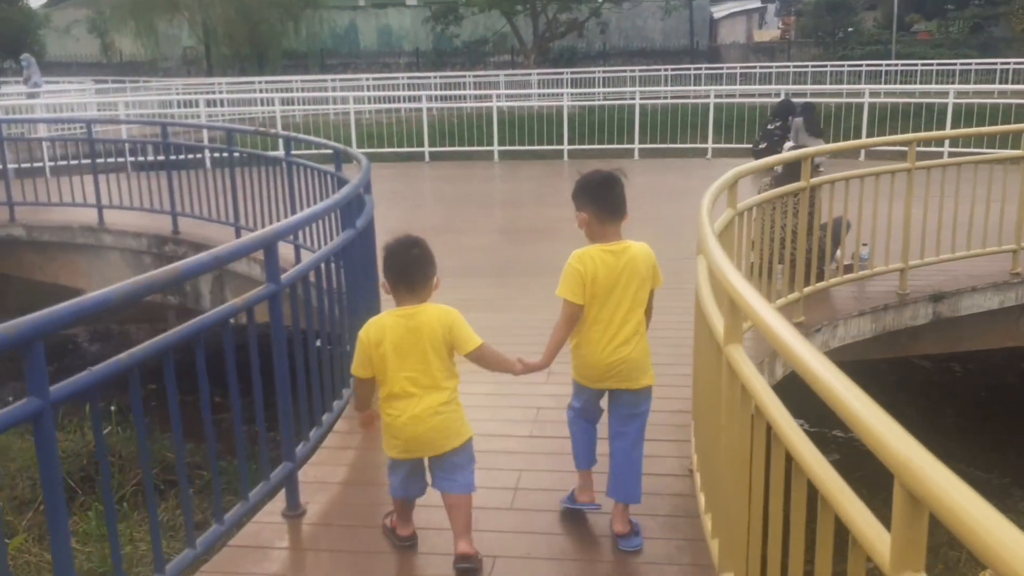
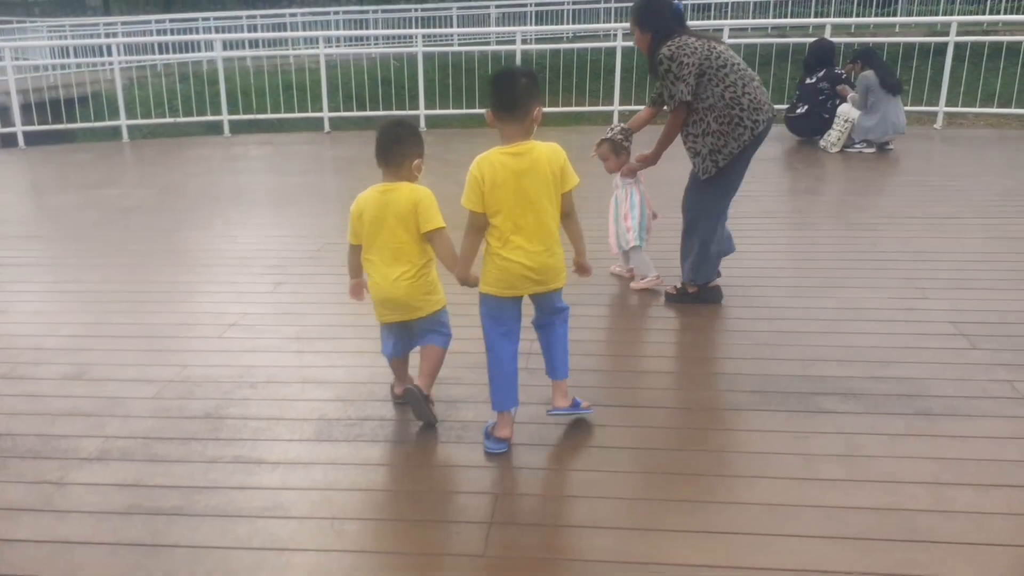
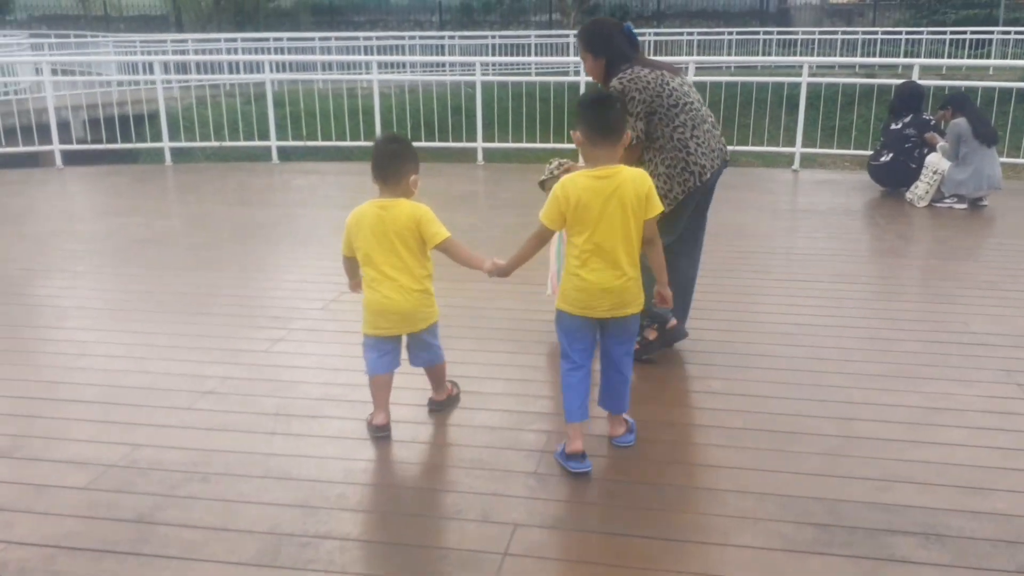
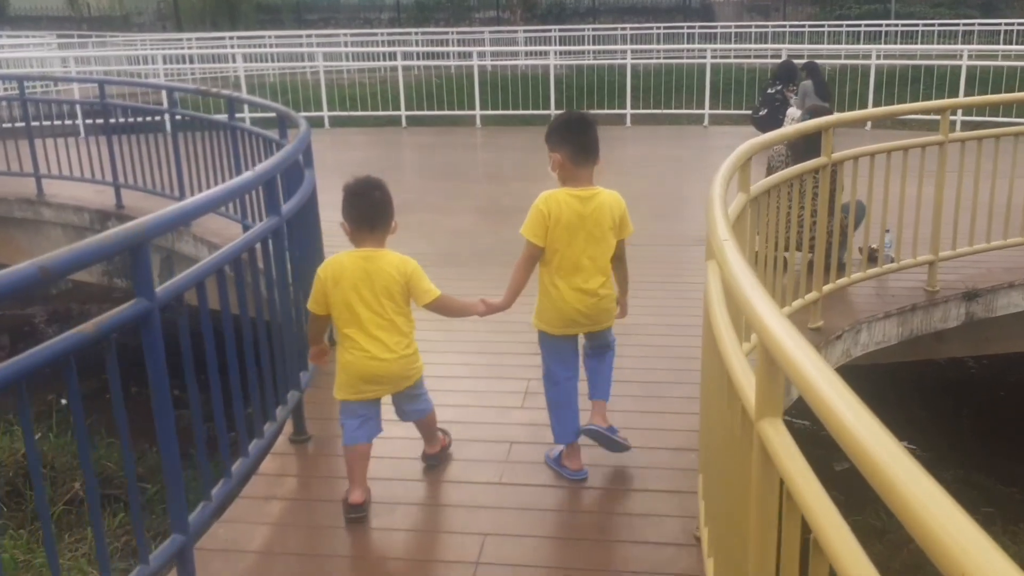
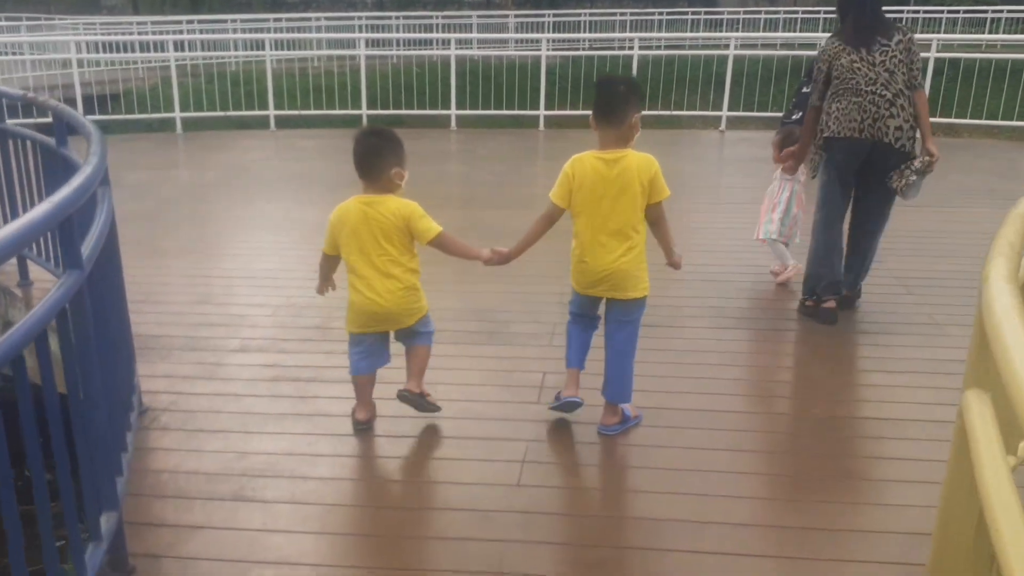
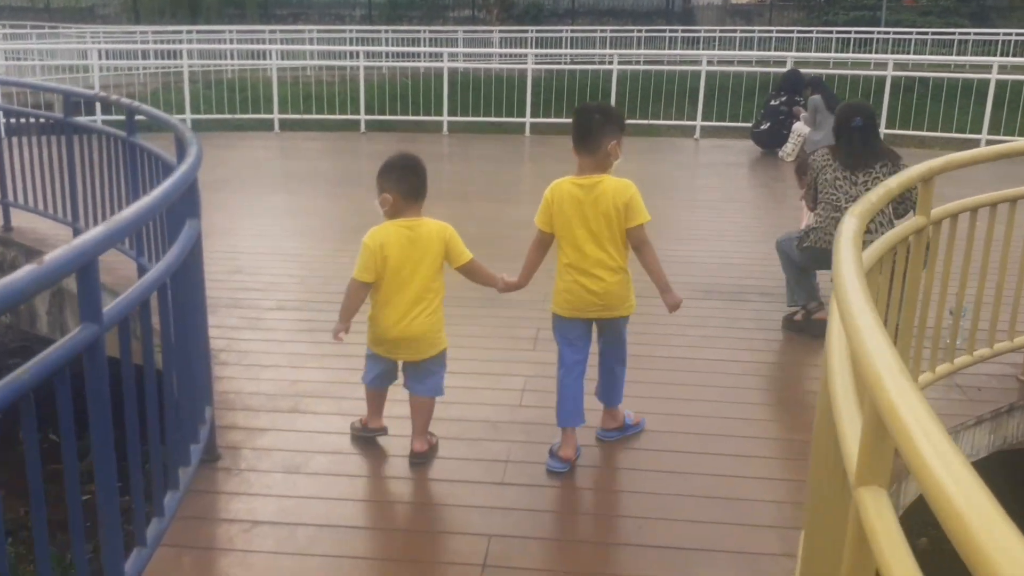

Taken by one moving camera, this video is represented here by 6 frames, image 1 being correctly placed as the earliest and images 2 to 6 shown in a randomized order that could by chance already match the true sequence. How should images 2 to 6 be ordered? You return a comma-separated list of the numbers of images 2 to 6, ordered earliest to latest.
4, 6, 5, 2, 3
